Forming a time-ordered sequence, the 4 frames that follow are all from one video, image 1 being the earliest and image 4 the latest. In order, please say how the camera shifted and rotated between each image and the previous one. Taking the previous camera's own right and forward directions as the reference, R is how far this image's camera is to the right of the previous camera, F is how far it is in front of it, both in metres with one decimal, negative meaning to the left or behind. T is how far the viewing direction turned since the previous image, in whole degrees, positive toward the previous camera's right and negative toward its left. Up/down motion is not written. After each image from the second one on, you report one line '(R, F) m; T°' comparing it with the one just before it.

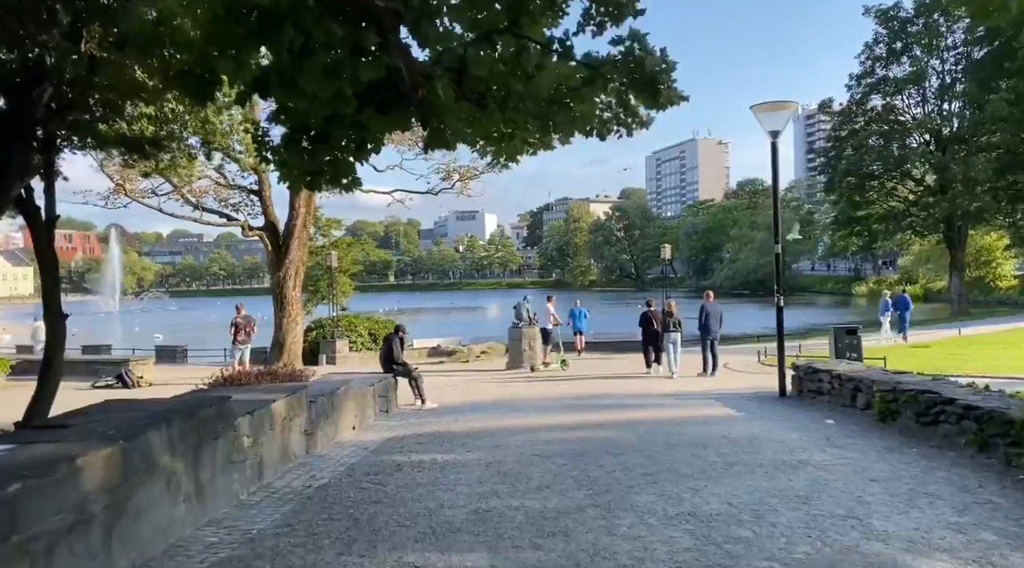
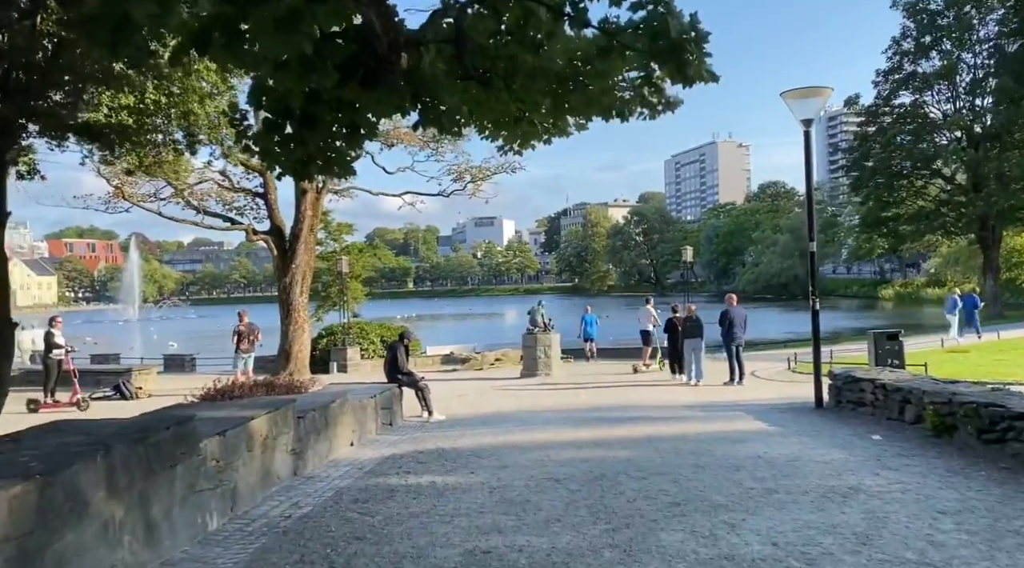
(+0.1, +0.9) m; -1°
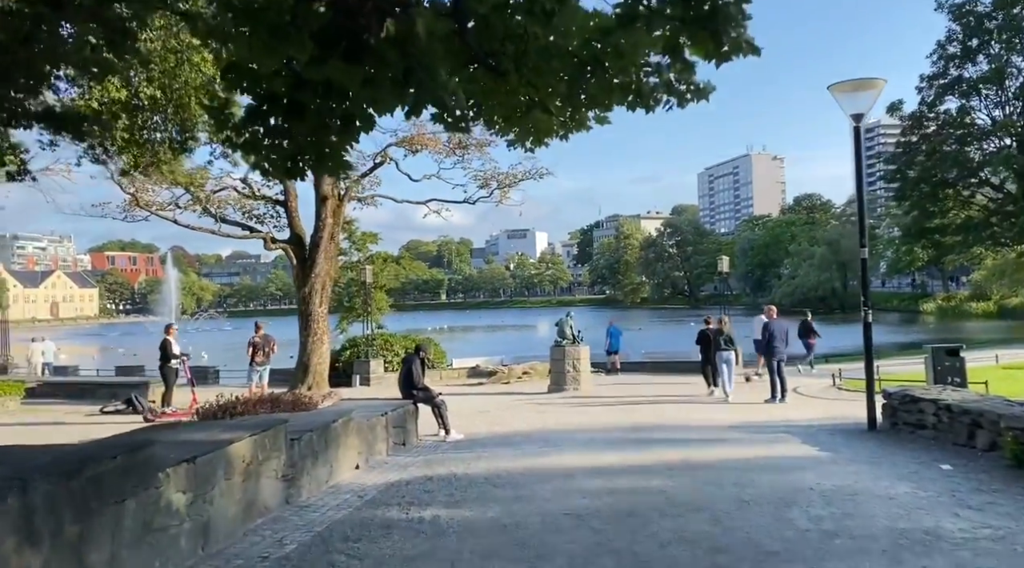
(+0.1, +0.9) m; -2°
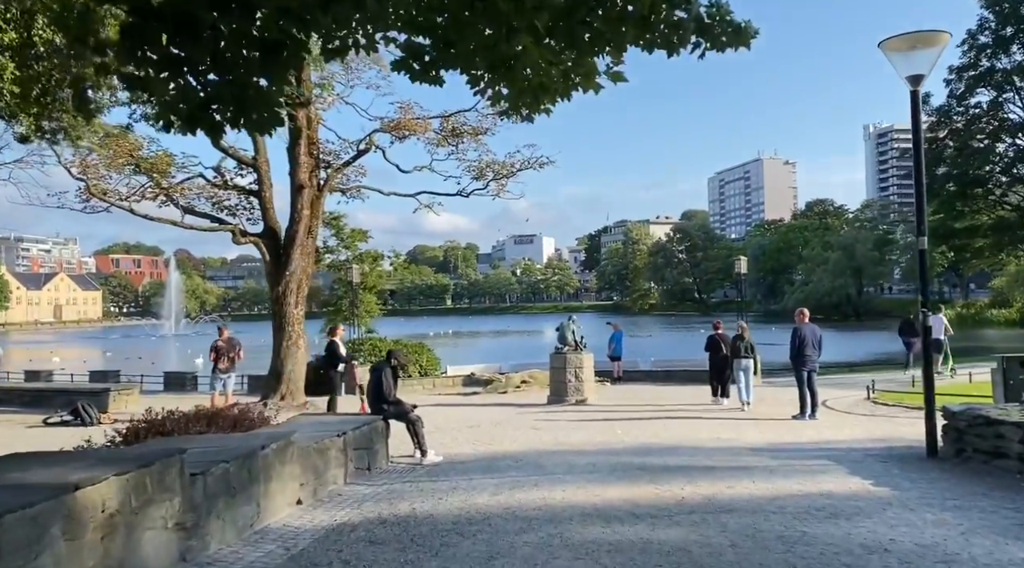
(+0.2, +1.9) m; -1°
